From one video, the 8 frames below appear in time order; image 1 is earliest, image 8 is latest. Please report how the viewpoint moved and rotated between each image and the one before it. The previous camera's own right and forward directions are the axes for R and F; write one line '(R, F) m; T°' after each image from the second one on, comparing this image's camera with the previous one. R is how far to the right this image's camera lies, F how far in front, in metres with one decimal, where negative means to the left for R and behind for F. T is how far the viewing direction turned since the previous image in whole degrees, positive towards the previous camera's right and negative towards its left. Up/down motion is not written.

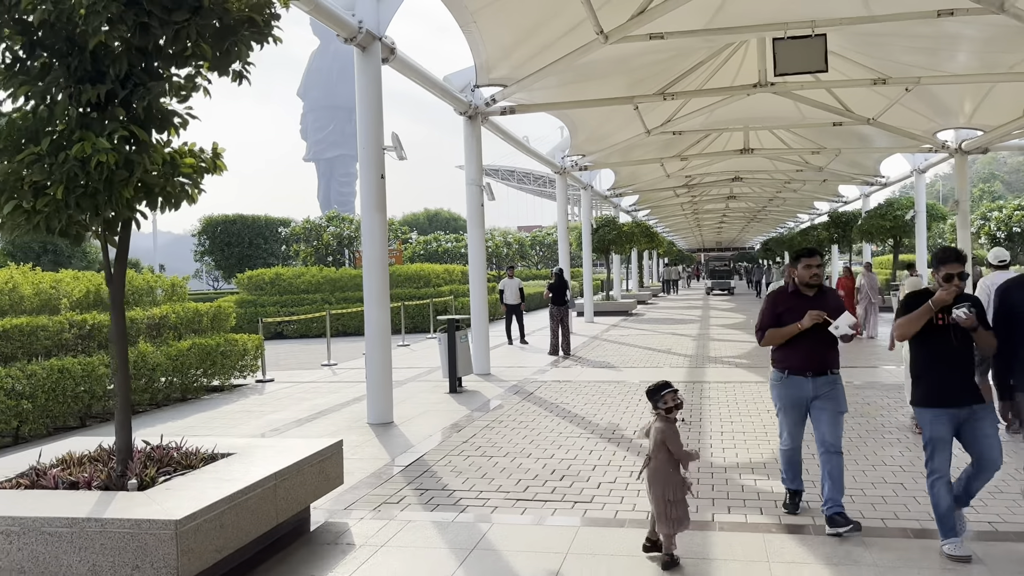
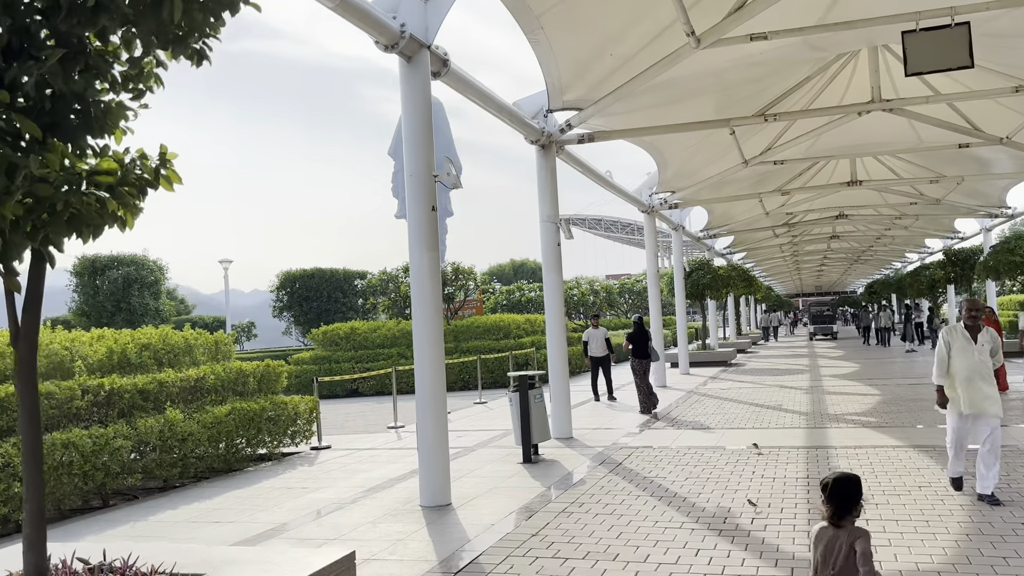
(+0.1, +1.6) m; -6°
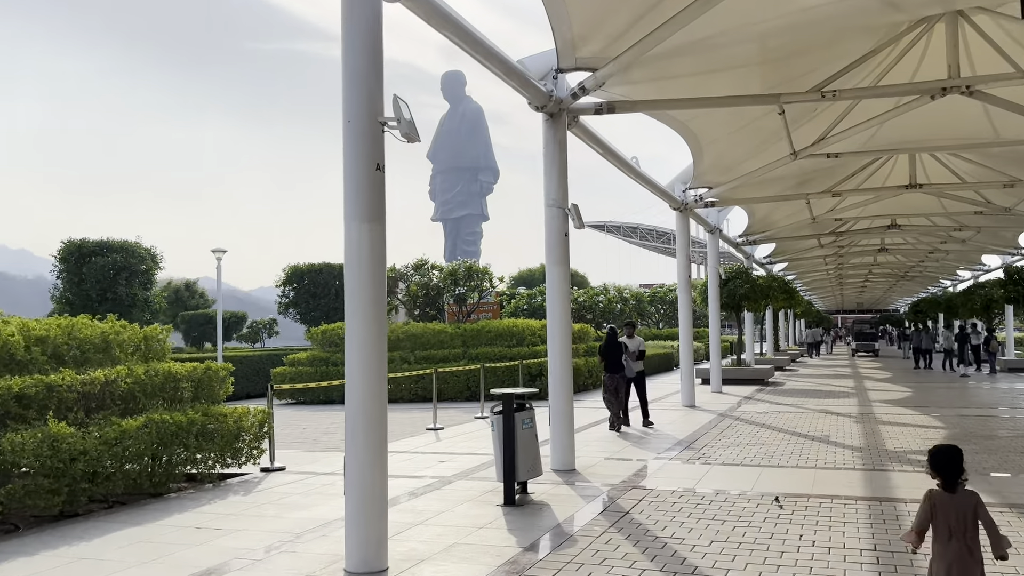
(+0.4, +2.1) m; -2°
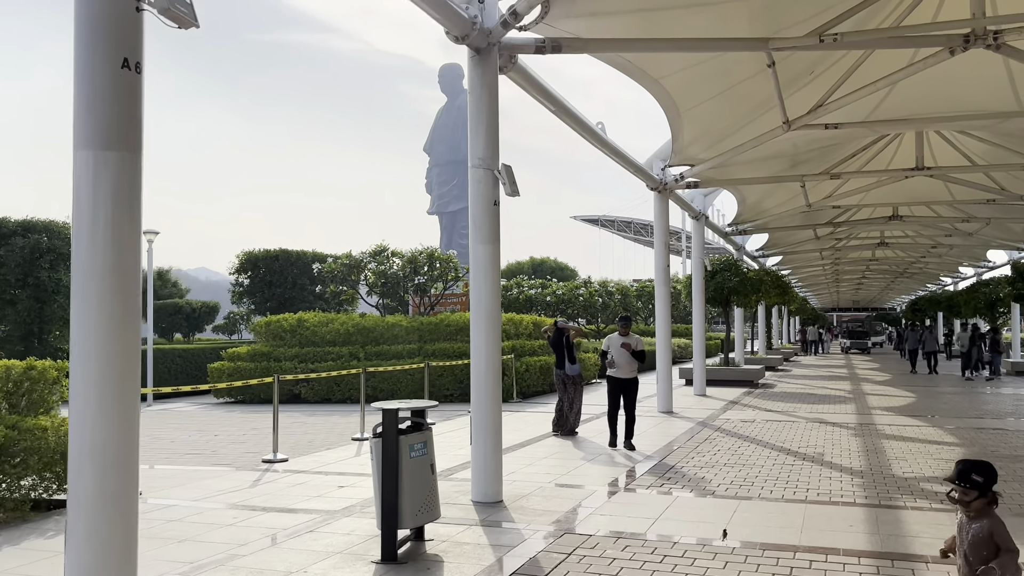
(+0.7, +2.1) m; 0°
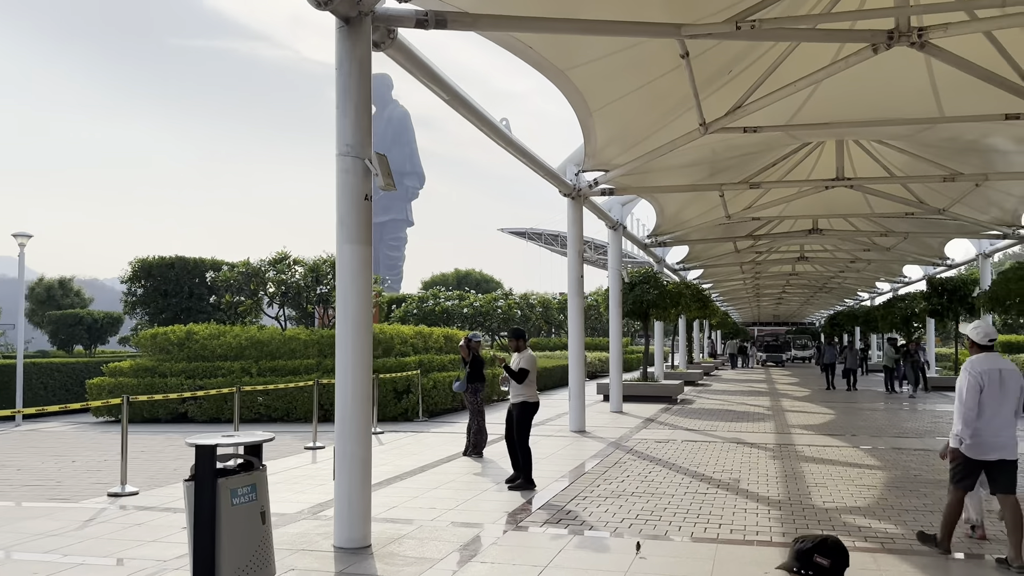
(+0.4, +1.0) m; +4°
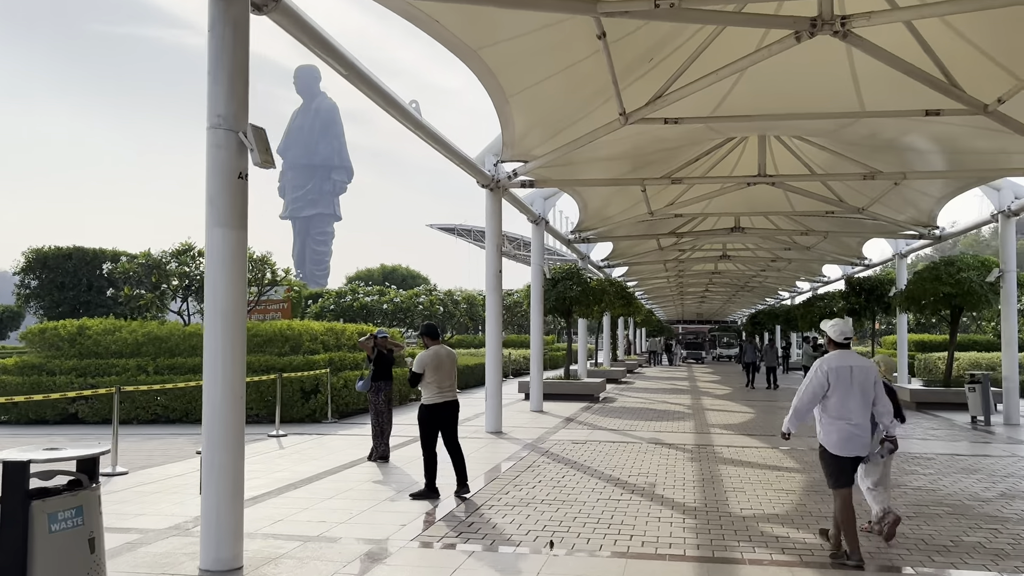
(+0.2, +0.6) m; +4°
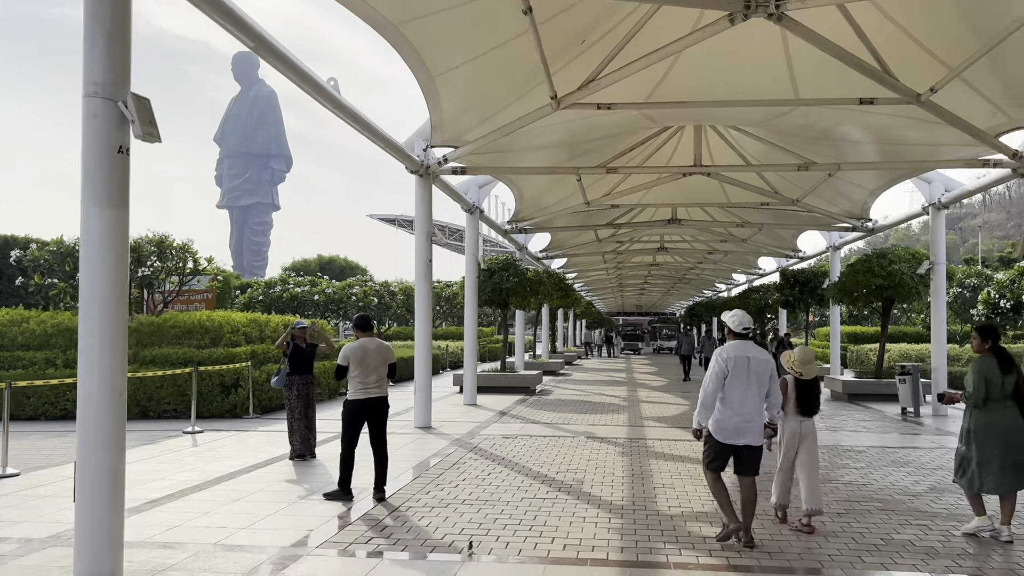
(+0.2, +0.4) m; +4°
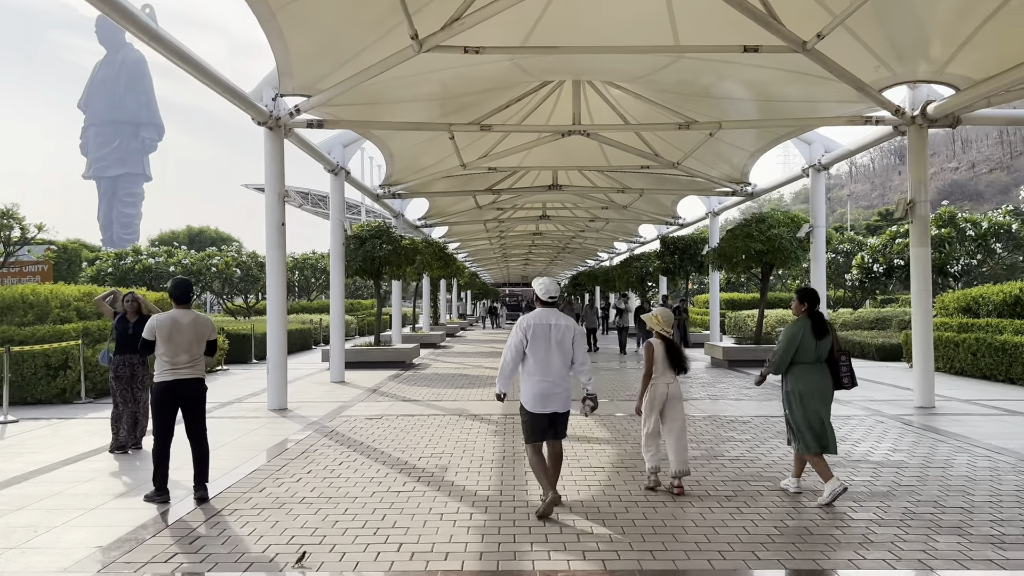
(+0.3, +1.1) m; +7°
